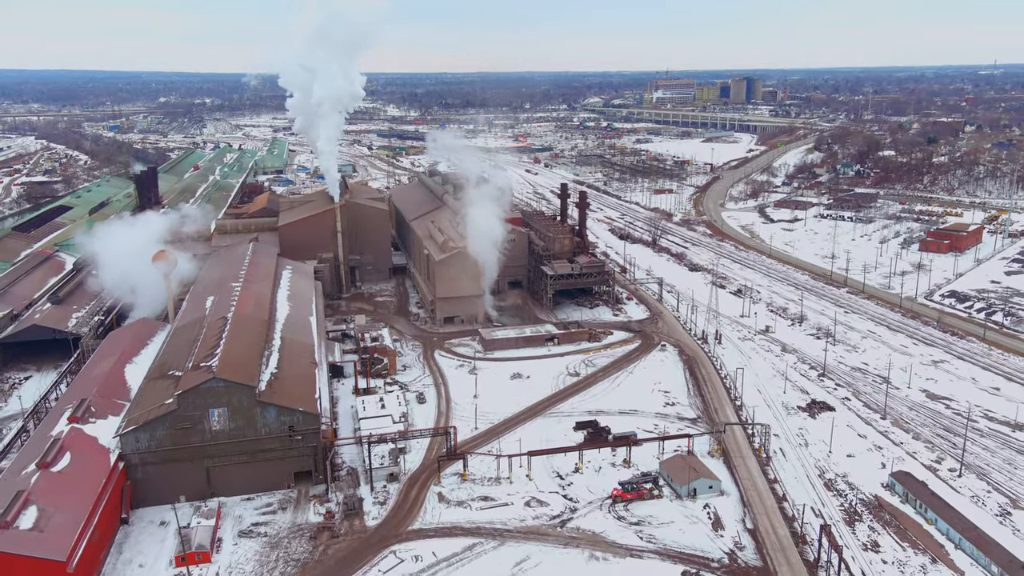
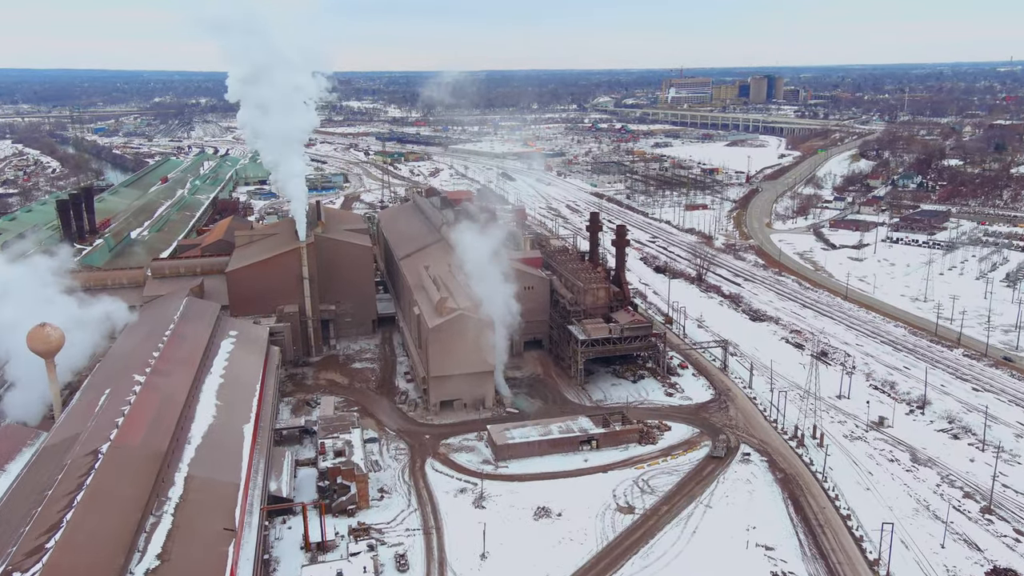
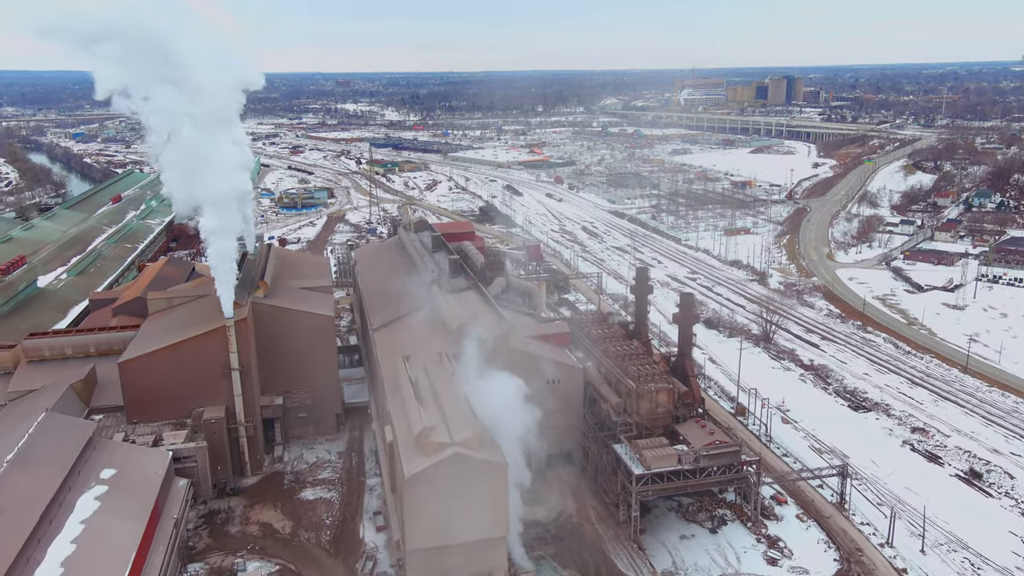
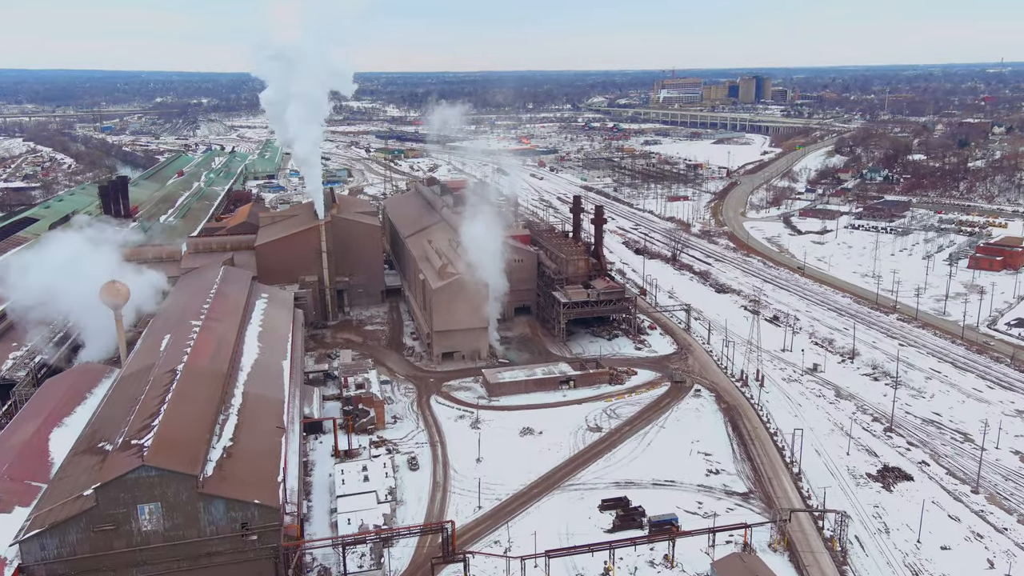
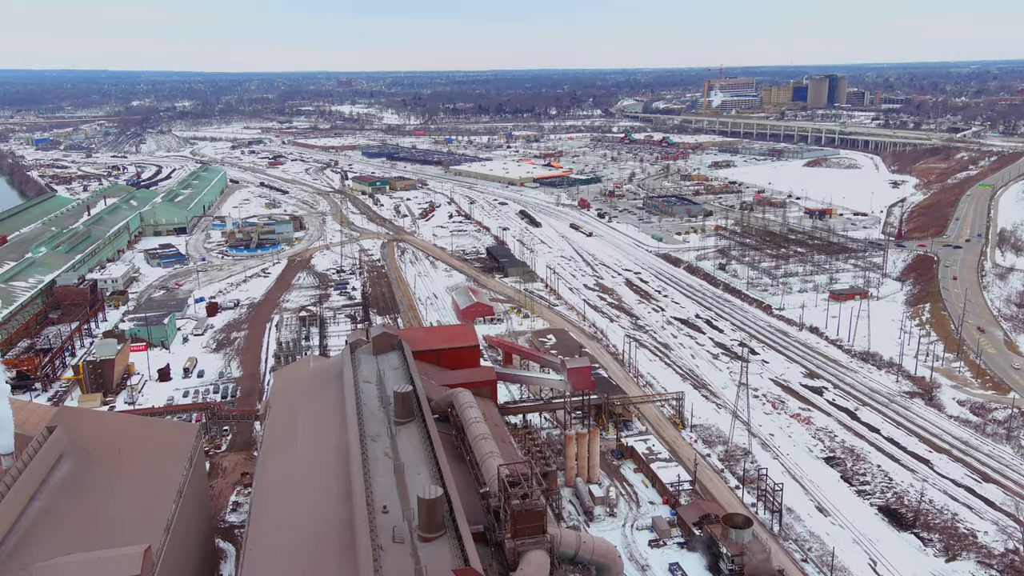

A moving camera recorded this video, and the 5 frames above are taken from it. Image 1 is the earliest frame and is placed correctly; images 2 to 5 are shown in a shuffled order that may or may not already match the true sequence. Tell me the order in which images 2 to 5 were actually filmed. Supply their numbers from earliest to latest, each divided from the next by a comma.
4, 2, 3, 5
